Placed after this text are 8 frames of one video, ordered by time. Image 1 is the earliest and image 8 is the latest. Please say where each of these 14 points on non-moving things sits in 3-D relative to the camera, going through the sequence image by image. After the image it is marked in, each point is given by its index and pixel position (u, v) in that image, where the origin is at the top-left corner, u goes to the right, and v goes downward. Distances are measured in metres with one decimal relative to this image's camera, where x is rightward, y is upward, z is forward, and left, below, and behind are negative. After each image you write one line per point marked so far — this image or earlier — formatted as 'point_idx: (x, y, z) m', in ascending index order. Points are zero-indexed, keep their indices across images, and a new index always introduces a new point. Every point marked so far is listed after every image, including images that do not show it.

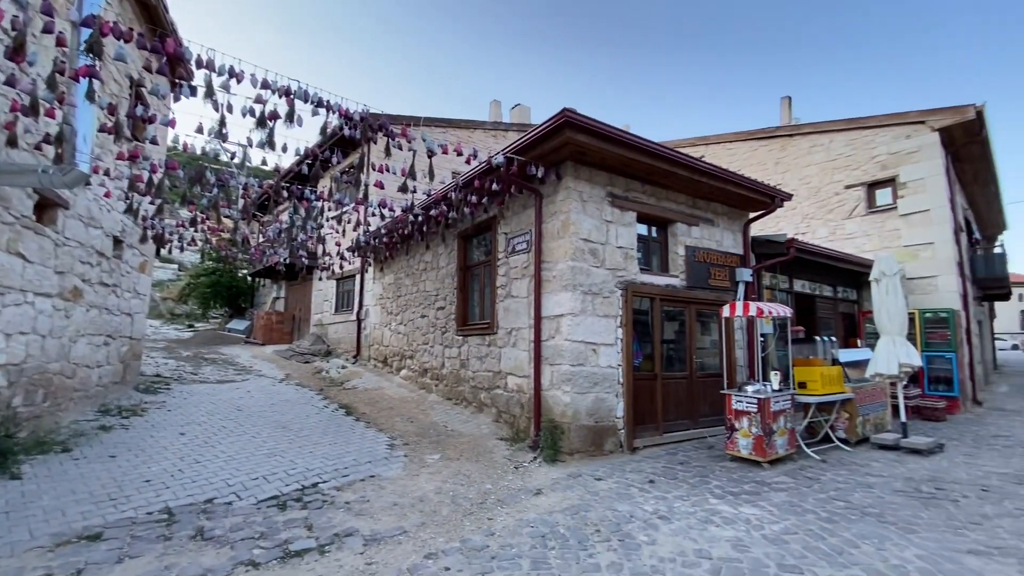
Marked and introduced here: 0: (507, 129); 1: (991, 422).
0: (-0.1, +3.9, +11.7) m
1: (+6.9, -2.0, +6.9) m
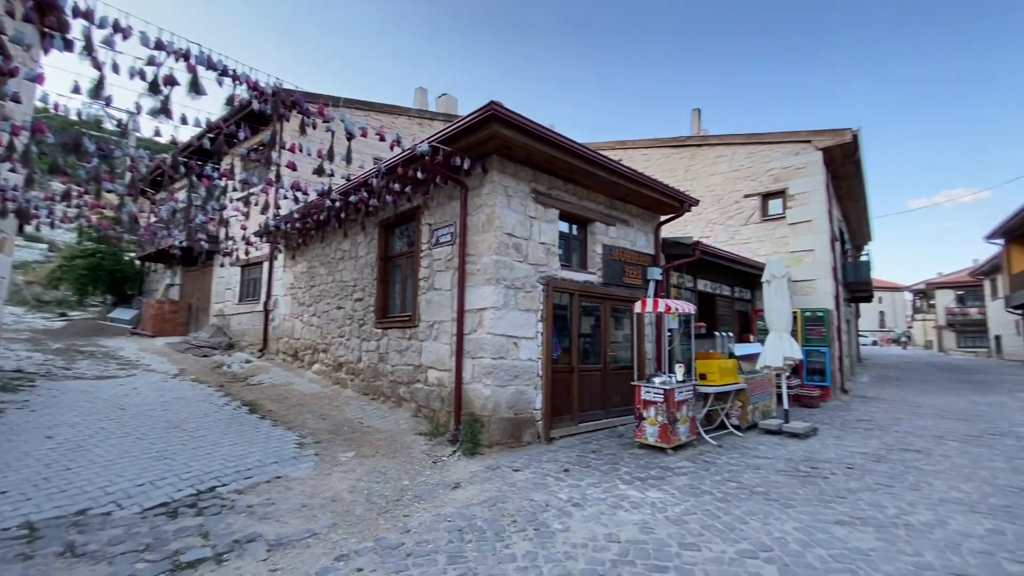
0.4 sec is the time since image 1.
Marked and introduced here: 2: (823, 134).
0: (-1.9, +4.1, +11.4) m
1: (+5.7, -2.0, +8.0) m
2: (+6.2, +3.1, +9.6) m
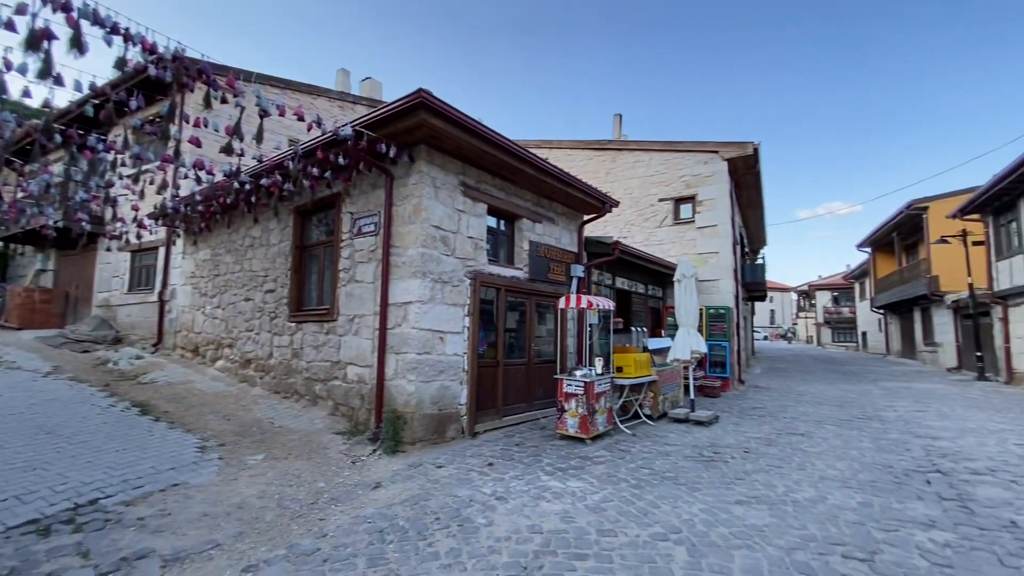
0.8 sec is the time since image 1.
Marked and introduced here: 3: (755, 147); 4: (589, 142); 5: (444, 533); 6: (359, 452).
0: (-3.6, +4.3, +10.9) m
1: (+4.4, -2.0, +8.8) m
2: (+4.7, +3.1, +10.4) m
3: (+5.2, +3.0, +10.1) m
4: (+2.0, +3.8, +12.5) m
5: (-0.4, -1.6, +3.1) m
6: (-1.5, -1.7, +4.8) m
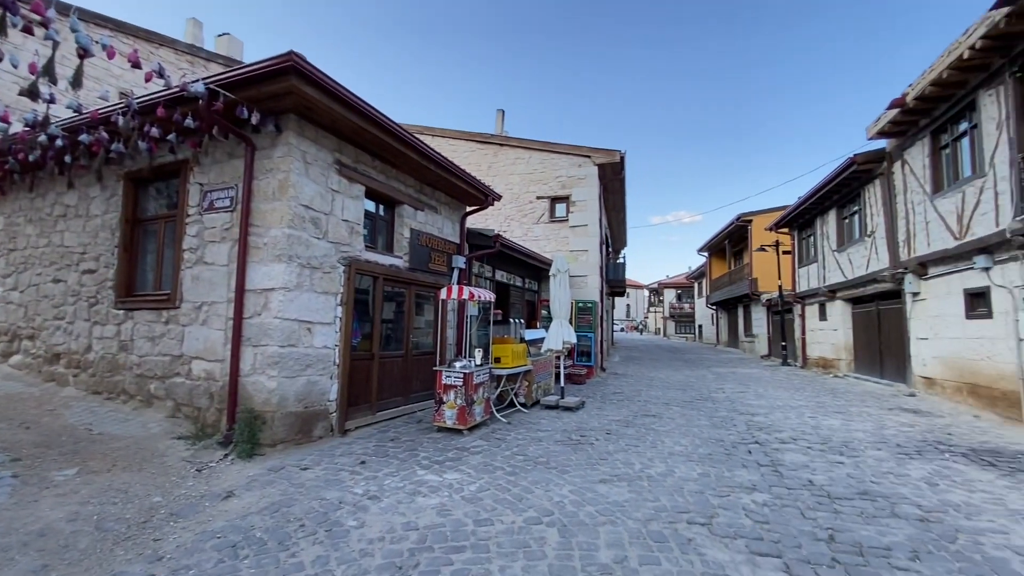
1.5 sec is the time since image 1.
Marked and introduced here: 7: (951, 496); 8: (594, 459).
0: (-6.0, +4.6, +9.5) m
1: (+2.0, -1.9, +9.6) m
2: (+2.1, +3.2, +11.1) m
3: (+2.6, +3.1, +11.0) m
4: (-1.0, +4.1, +12.5) m
5: (-1.2, -1.5, +2.9) m
6: (-2.7, -1.5, +4.2) m
7: (+3.3, -1.6, +3.6) m
8: (+0.8, -1.6, +4.4) m
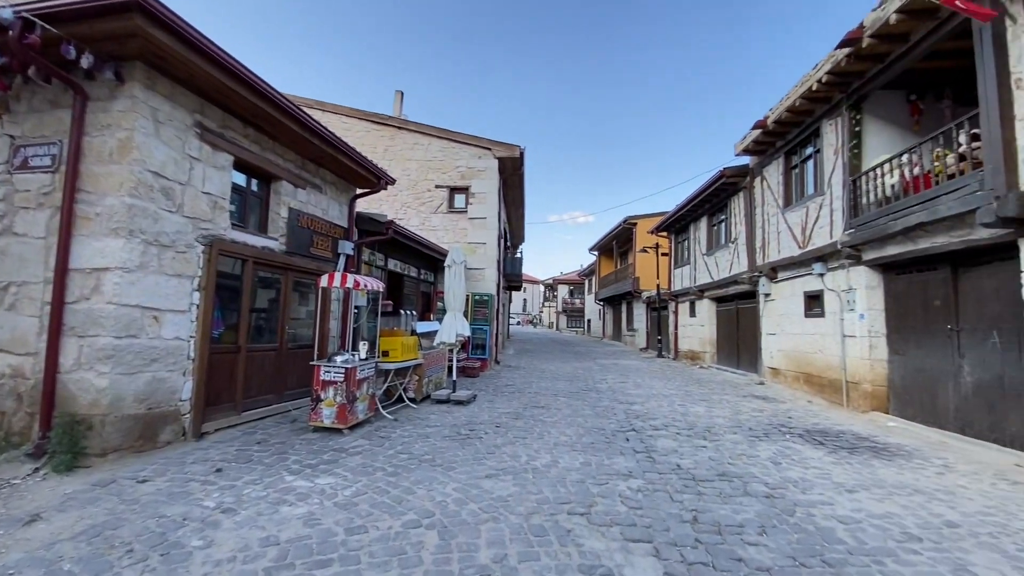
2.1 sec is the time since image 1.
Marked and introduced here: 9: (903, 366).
0: (-7.8, +4.9, +7.8) m
1: (-0.2, -1.8, +9.6) m
2: (-0.3, +3.3, +11.1) m
3: (+0.2, +3.2, +11.1) m
4: (-3.6, +4.3, +11.8) m
5: (-1.9, -1.4, +2.4) m
6: (-3.6, -1.3, +3.4) m
7: (+2.4, -1.6, +4.1) m
8: (-0.3, -1.5, +4.3) m
9: (+5.0, -1.0, +6.1) m
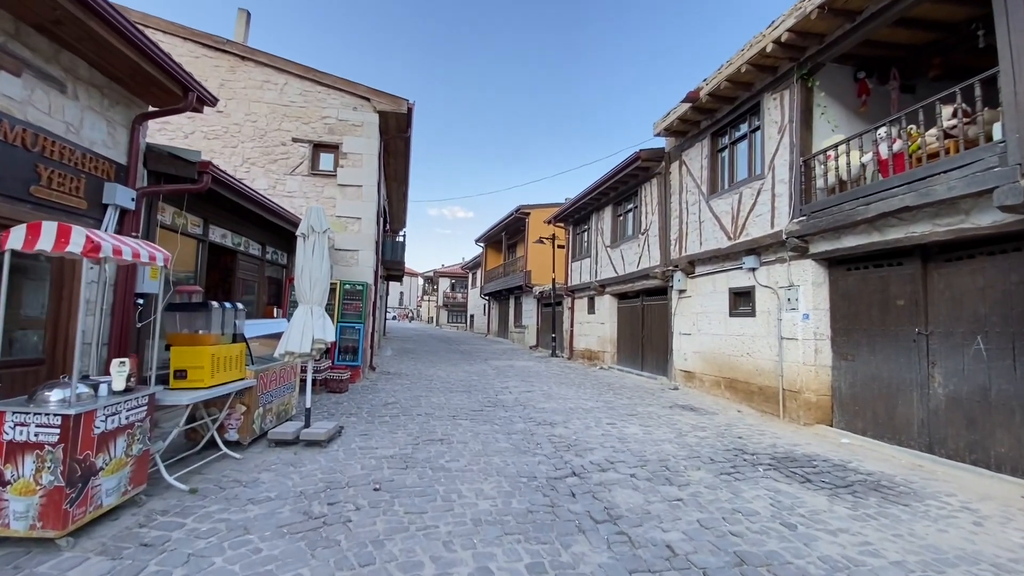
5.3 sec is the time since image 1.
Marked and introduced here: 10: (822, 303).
0: (-8.8, +5.3, +3.7) m
1: (-2.1, -1.6, +7.5) m
2: (-2.4, +3.6, +8.9) m
3: (-1.9, +3.4, +9.0) m
4: (-5.8, +4.6, +8.7) m
5: (-1.9, -1.3, +0.1) m
6: (-3.8, -1.1, +0.6) m
7: (+1.8, -1.5, +2.8) m
8: (-0.8, -1.4, +2.4) m
9: (+3.9, -1.0, +5.5) m
10: (+3.7, -0.2, +5.8) m
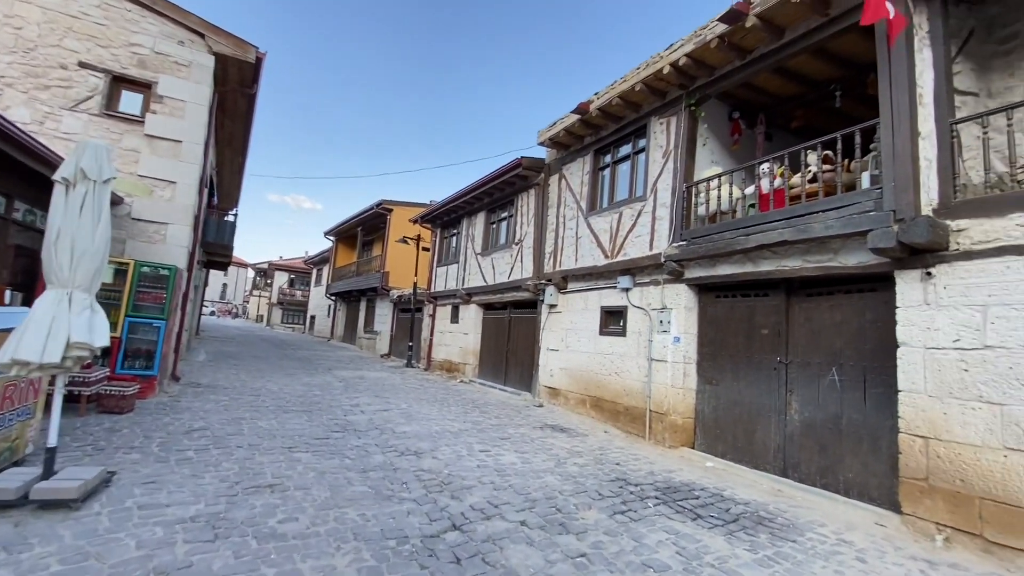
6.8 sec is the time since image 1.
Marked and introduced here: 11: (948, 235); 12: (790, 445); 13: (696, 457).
0: (-8.6, +6.0, +0.3) m
1: (-3.9, -1.4, +5.7) m
2: (-4.3, +3.7, +7.1) m
3: (-3.9, +3.6, +7.3) m
4: (-7.3, +5.1, +5.9) m
5: (-1.4, -1.1, -1.3) m
6: (-3.4, -0.8, -1.4) m
7: (+1.2, -1.7, +2.5) m
8: (-1.1, -1.3, +1.2) m
9: (+2.4, -1.3, +5.6) m
10: (+2.2, -0.5, +5.9) m
11: (+3.5, +0.4, +3.8) m
12: (+2.8, -1.6, +4.8) m
13: (+2.1, -2.0, +5.5) m
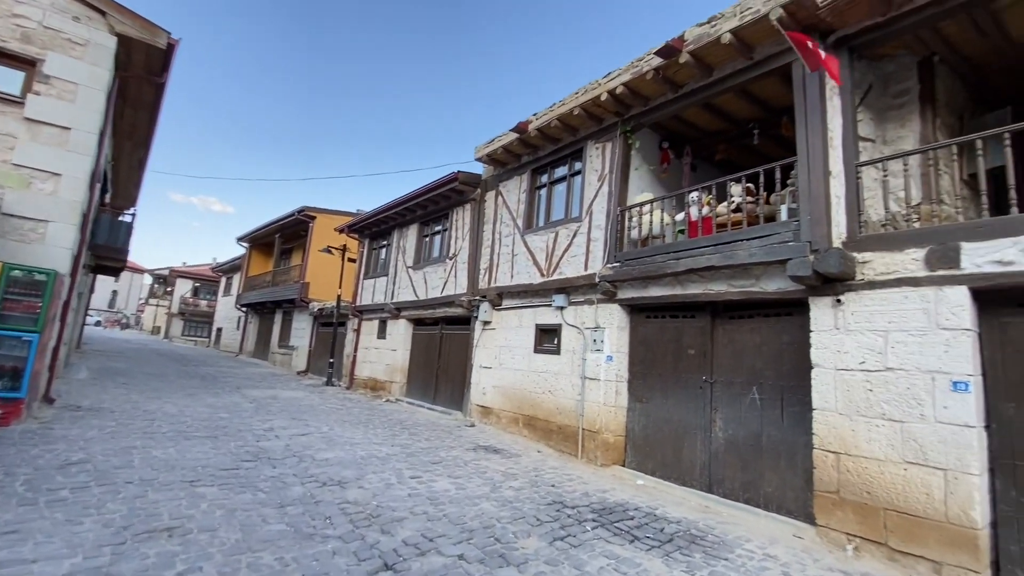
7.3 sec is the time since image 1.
0: (-8.3, +6.2, -0.9) m
1: (-4.7, -1.5, +4.9) m
2: (-5.1, +3.6, +6.3) m
3: (-4.7, +3.4, +6.7) m
4: (-7.9, +5.1, +4.8) m
5: (-1.1, -1.1, -1.6) m
6: (-3.0, -0.7, -2.0) m
7: (+0.9, -1.8, +2.5) m
8: (-1.2, -1.4, +0.9) m
9: (+1.6, -1.5, +5.8) m
10: (+1.4, -0.7, +6.0) m
11: (+3.0, +0.2, +4.2) m
12: (+2.1, -1.8, +5.0) m
13: (+1.3, -2.2, +5.6) m
